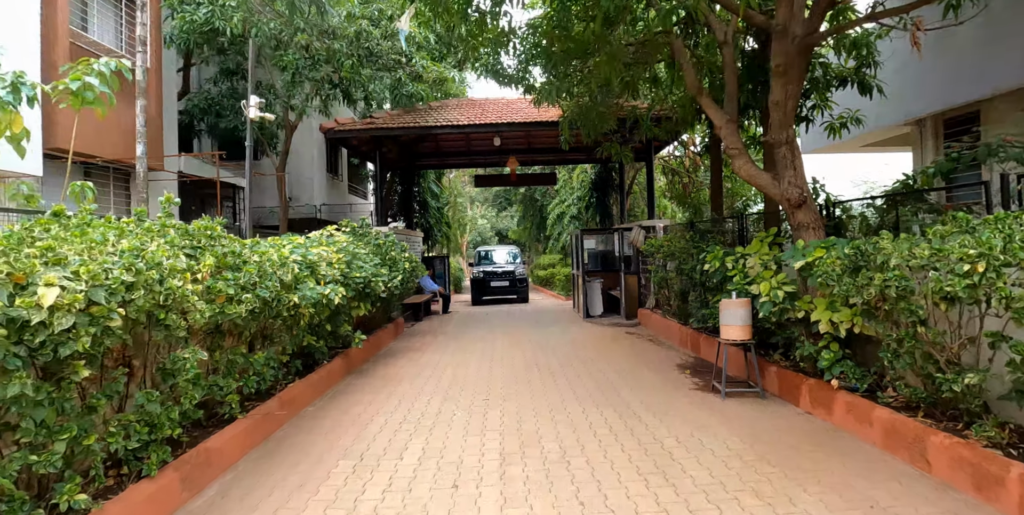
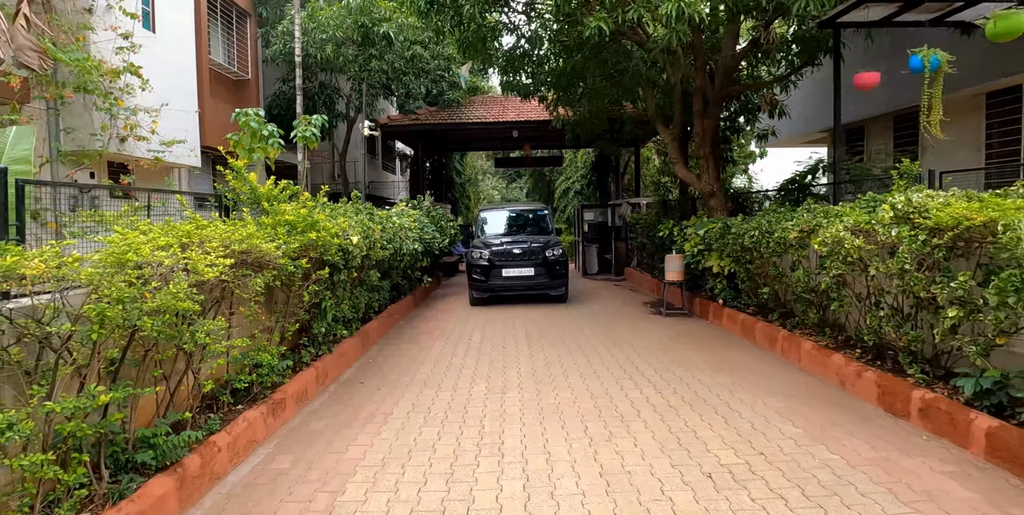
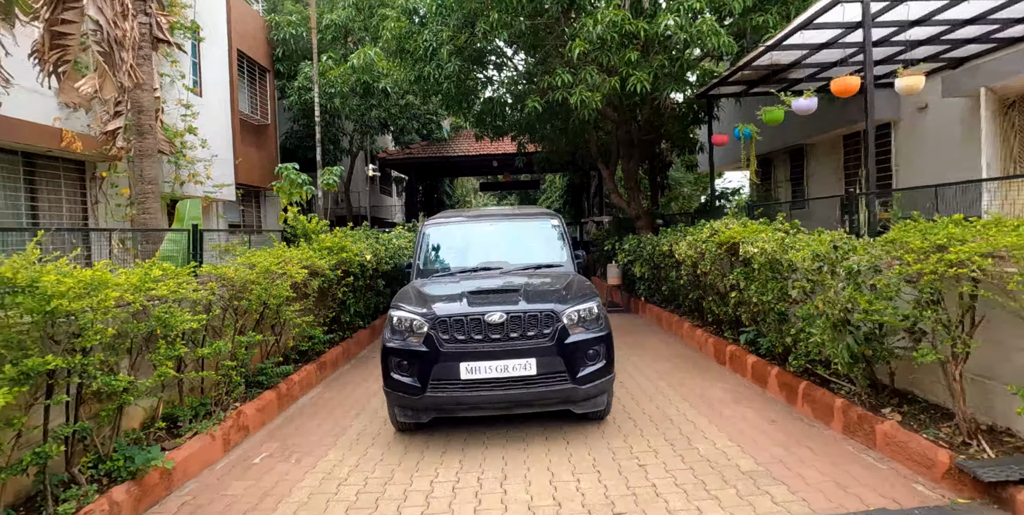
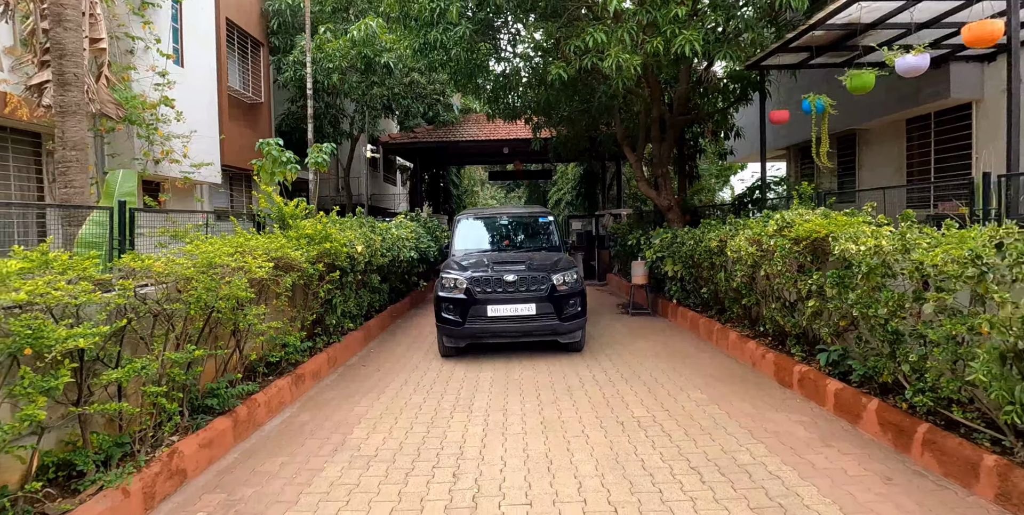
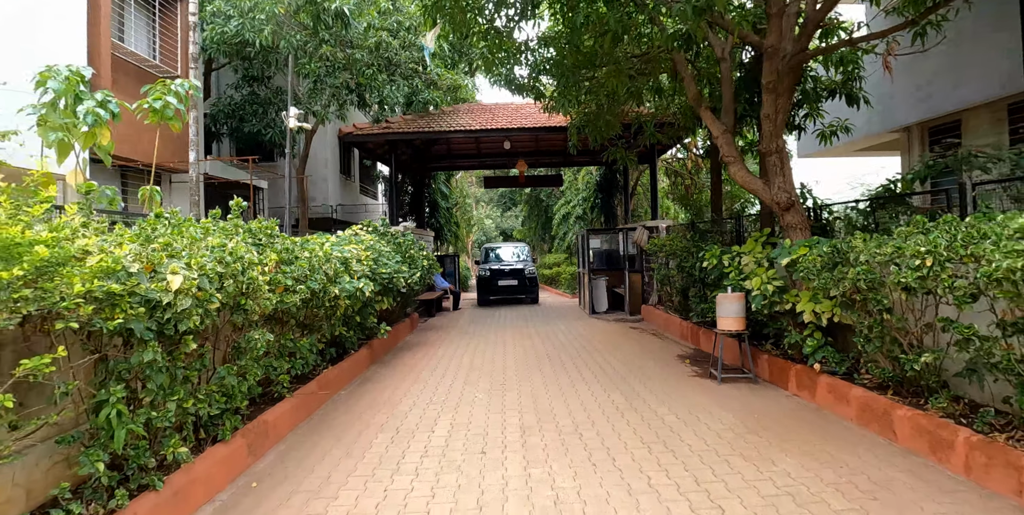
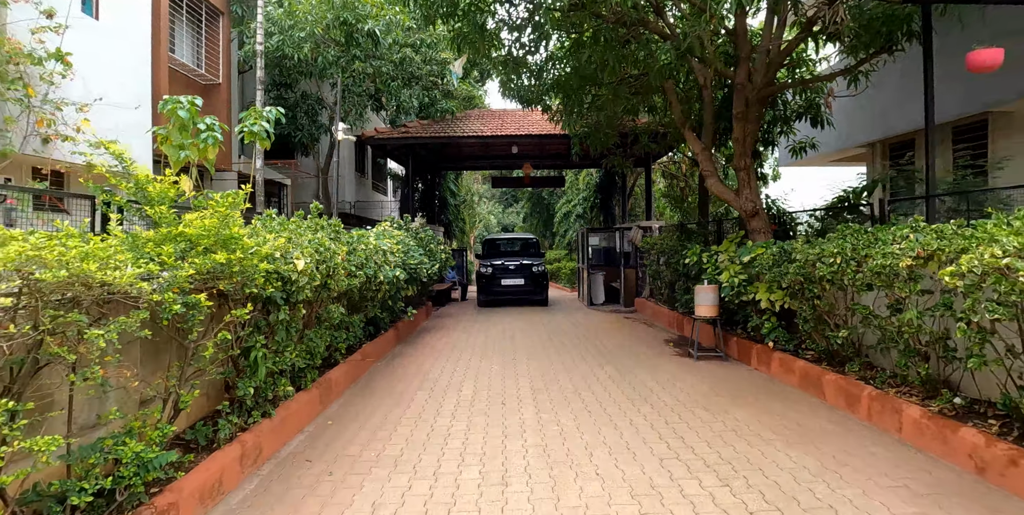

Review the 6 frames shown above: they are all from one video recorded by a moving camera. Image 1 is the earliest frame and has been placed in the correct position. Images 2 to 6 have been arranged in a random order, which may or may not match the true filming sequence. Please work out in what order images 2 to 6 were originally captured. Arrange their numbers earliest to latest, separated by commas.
5, 6, 2, 4, 3
